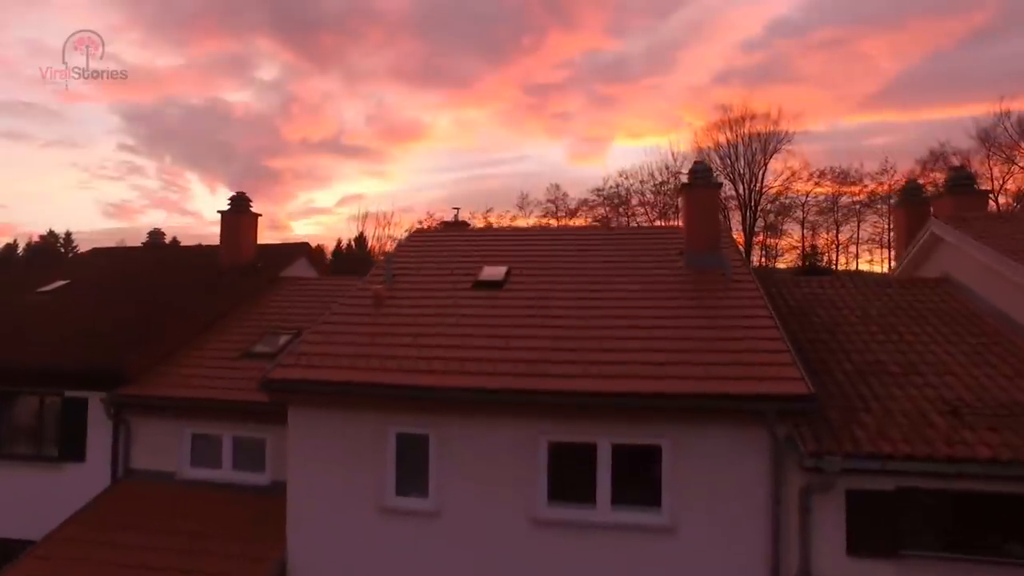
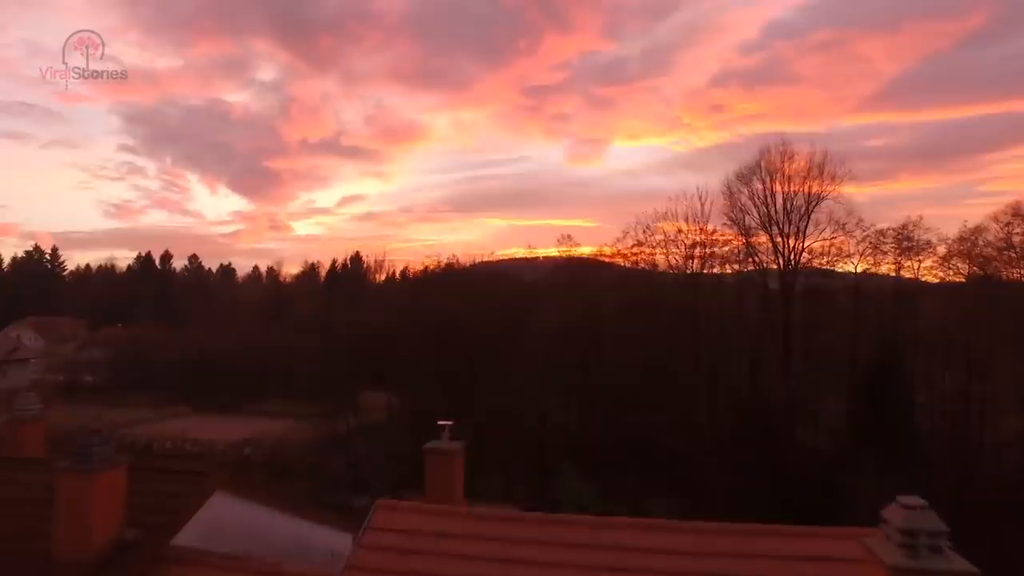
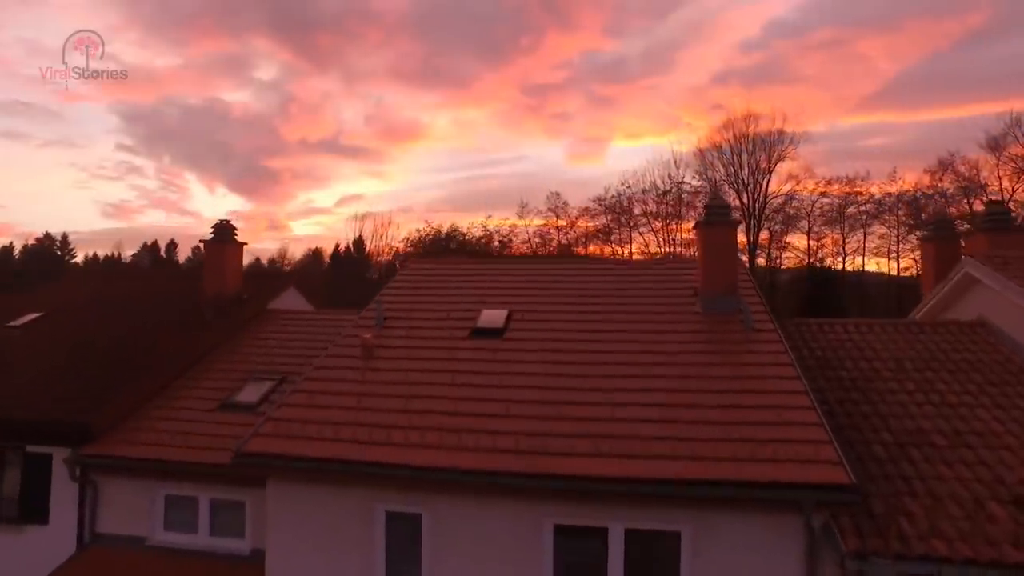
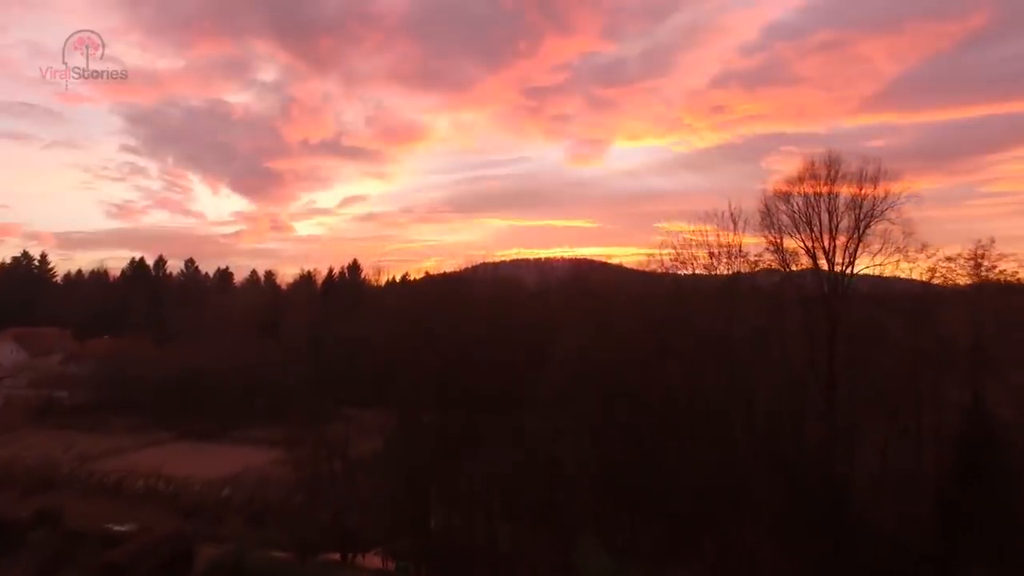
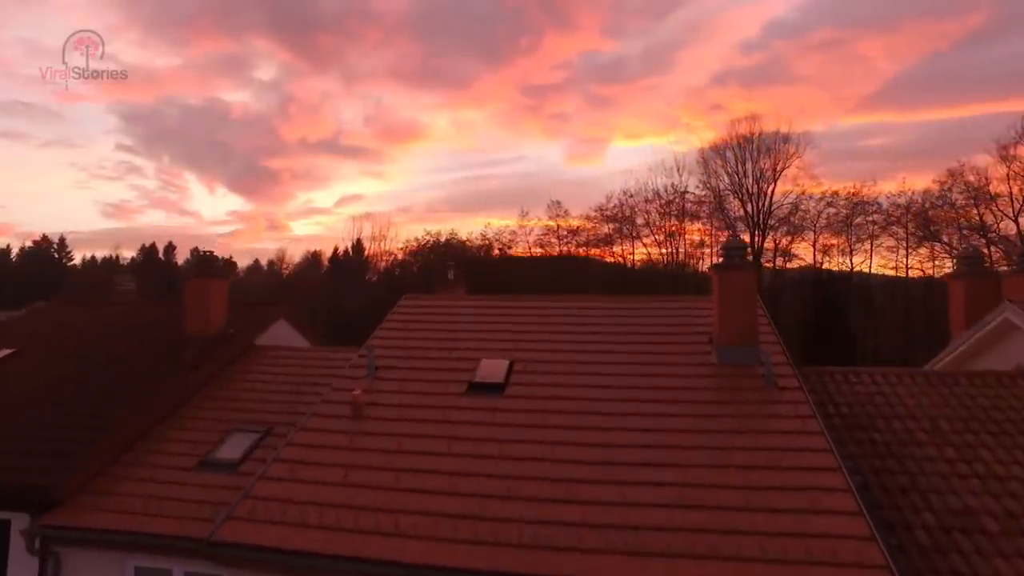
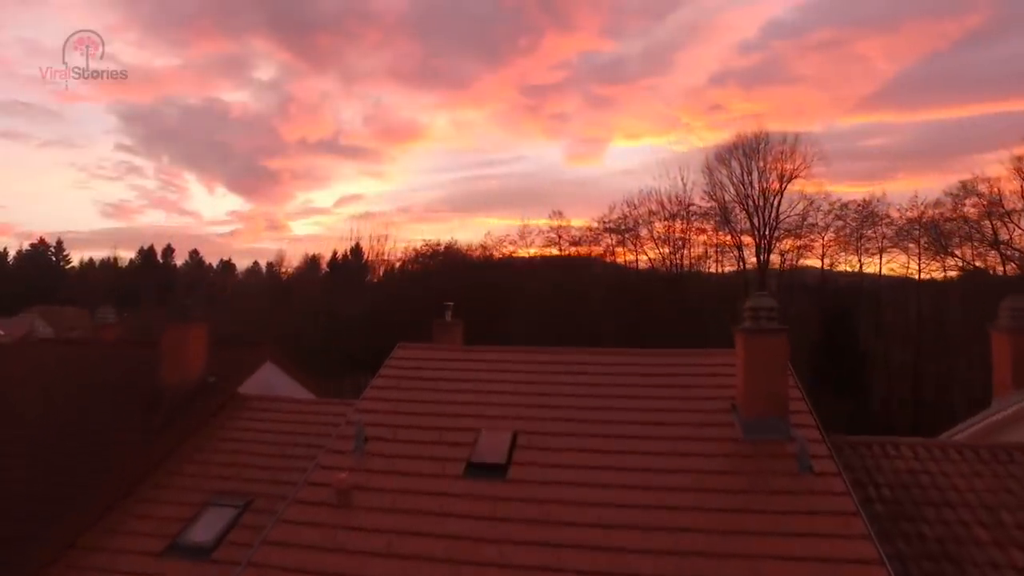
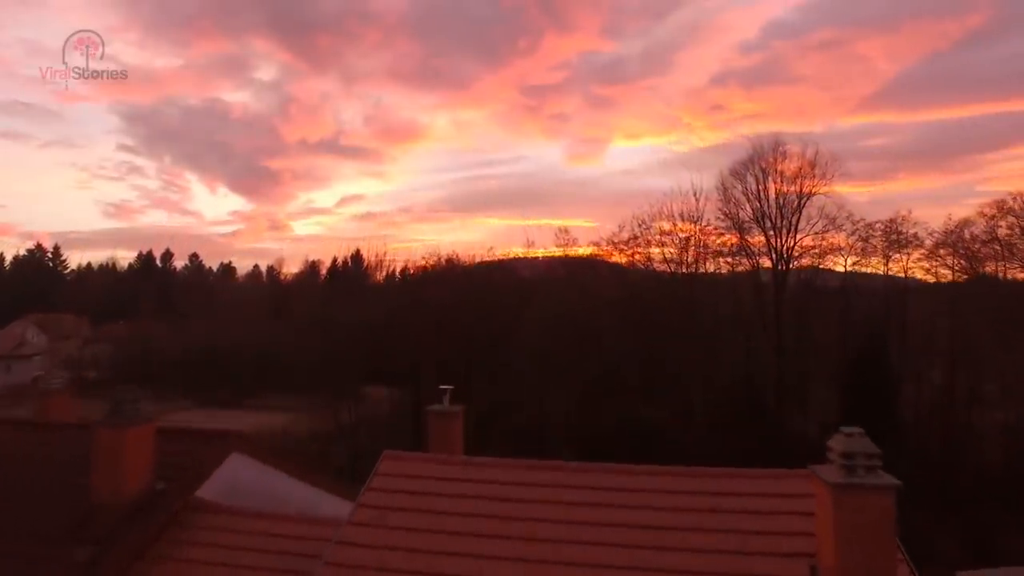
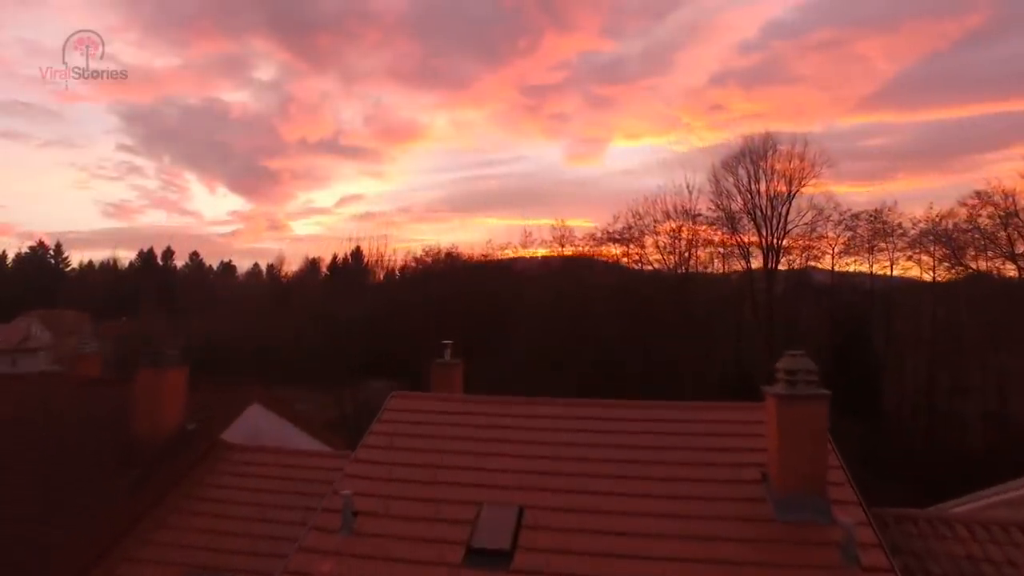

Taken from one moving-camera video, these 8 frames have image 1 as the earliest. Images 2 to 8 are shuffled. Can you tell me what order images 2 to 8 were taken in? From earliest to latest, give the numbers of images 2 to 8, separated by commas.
3, 5, 6, 8, 7, 2, 4
